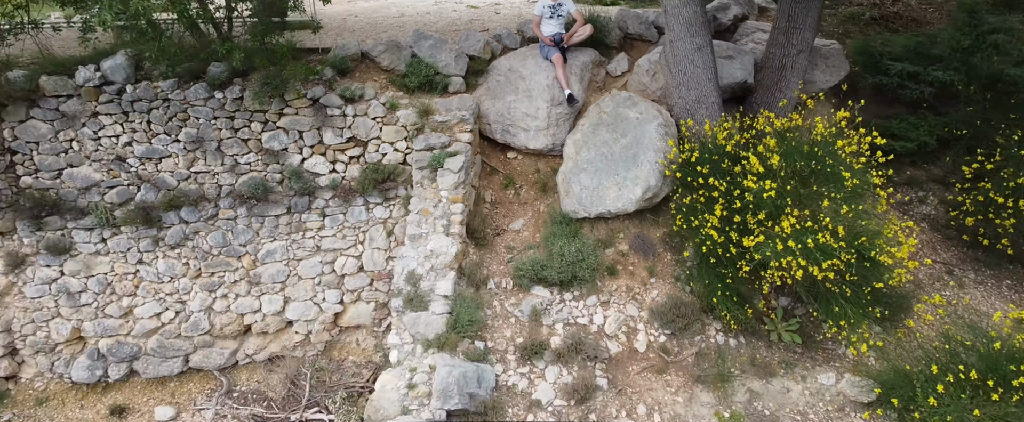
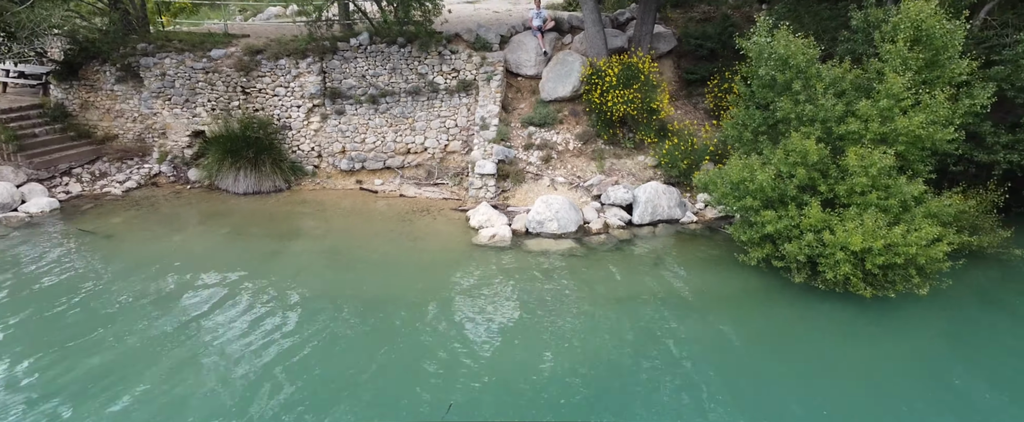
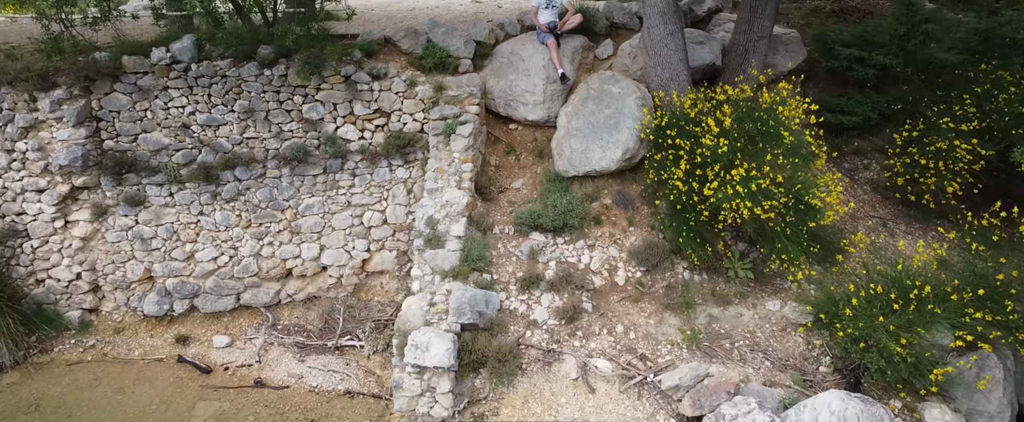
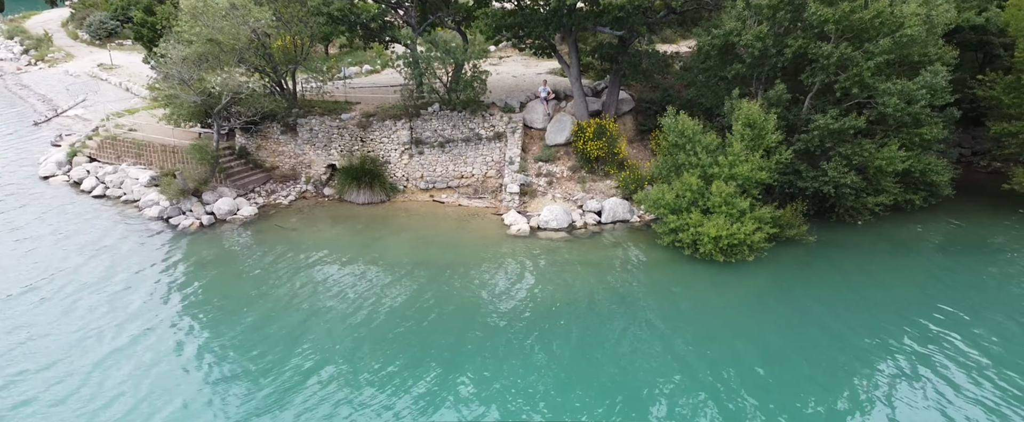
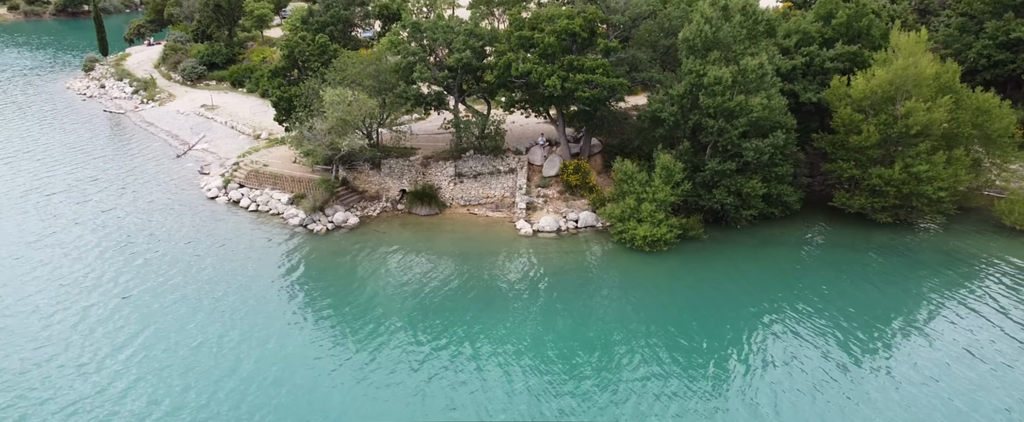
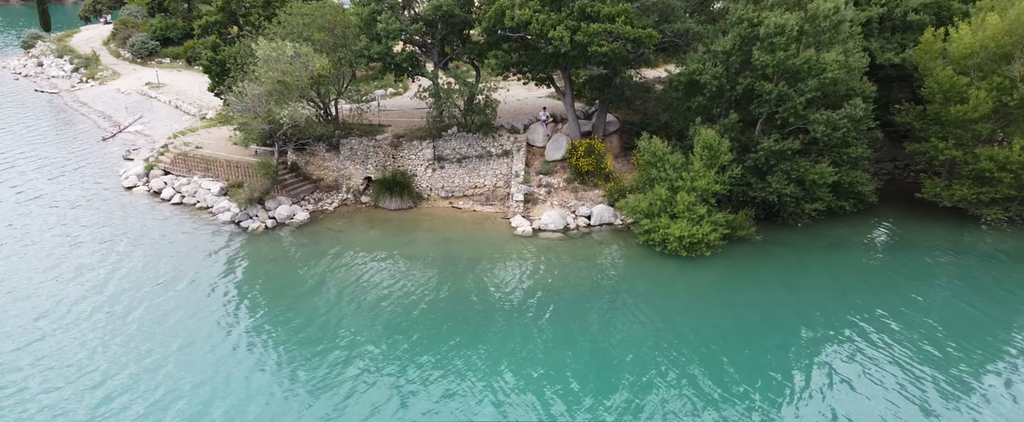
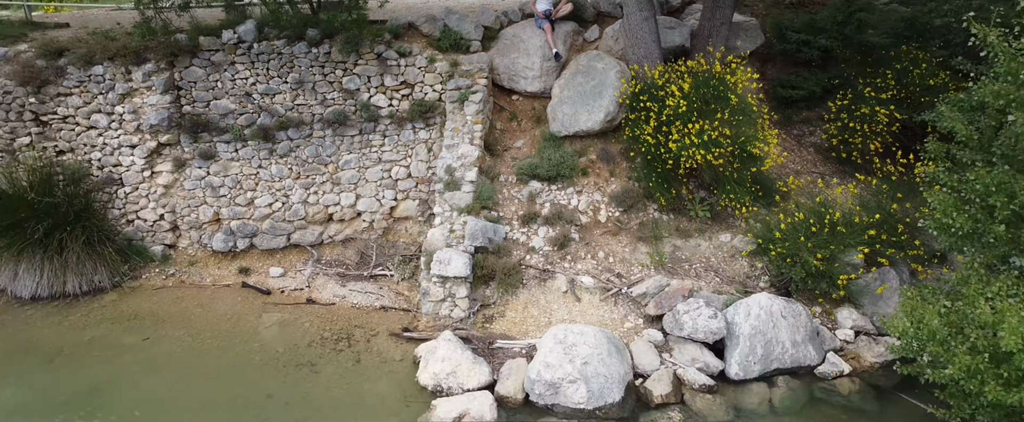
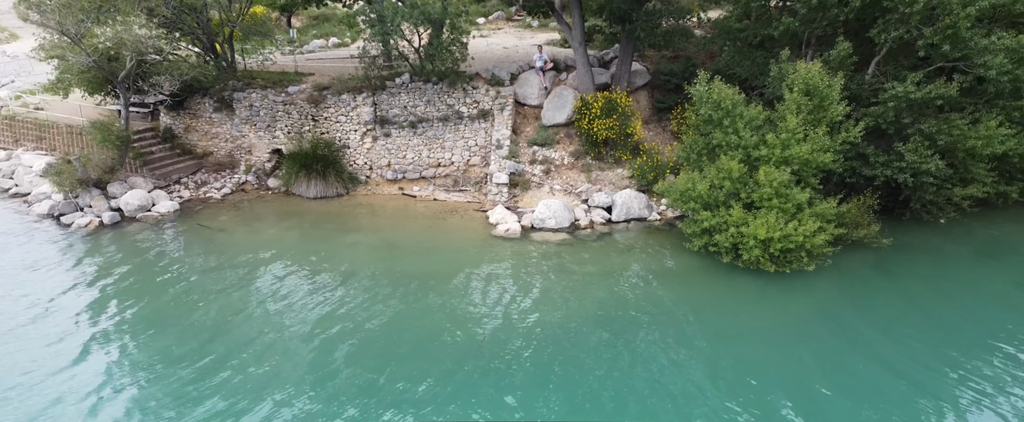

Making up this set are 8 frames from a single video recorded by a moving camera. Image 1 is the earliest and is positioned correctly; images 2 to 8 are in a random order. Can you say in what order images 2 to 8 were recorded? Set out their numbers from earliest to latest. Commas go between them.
3, 7, 2, 8, 4, 6, 5
